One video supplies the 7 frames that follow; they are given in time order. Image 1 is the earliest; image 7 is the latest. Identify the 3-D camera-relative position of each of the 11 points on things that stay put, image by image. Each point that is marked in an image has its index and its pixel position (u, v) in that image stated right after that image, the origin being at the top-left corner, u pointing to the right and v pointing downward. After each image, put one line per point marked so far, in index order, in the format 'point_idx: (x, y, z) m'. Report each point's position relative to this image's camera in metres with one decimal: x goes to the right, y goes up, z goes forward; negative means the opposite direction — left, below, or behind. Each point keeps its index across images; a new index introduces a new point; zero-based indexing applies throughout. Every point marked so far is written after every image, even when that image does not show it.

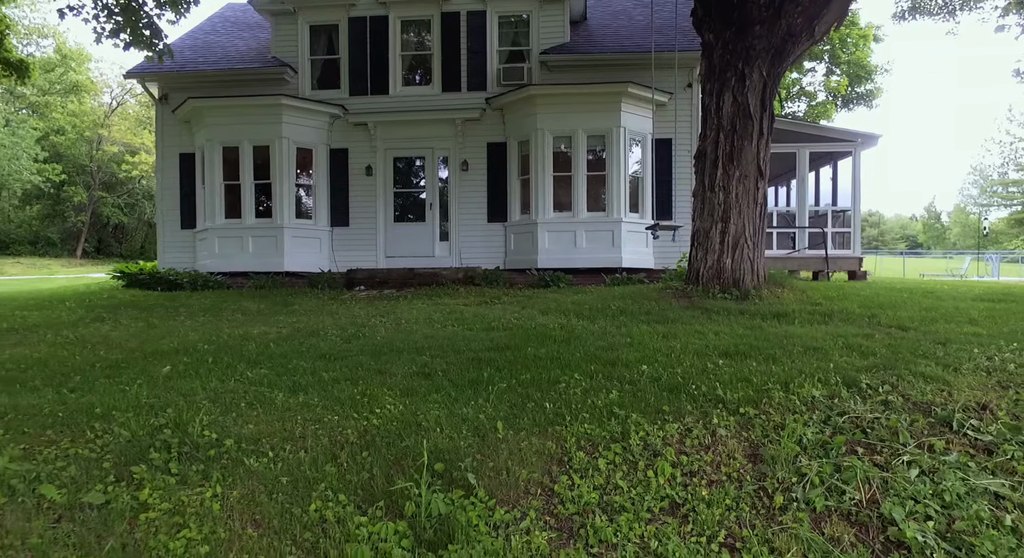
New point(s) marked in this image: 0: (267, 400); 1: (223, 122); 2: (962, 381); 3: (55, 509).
0: (-1.4, -0.7, +3.2) m
1: (-4.8, +2.6, +9.2) m
2: (+2.7, -0.6, +3.3) m
3: (-1.8, -0.9, +2.2) m
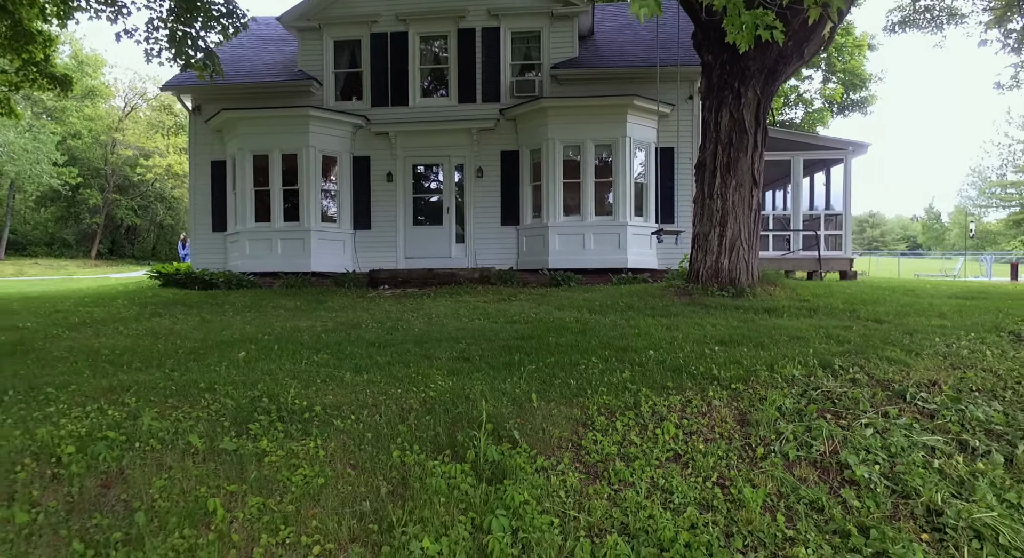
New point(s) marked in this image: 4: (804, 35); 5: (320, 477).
0: (-1.2, -0.7, +3.8) m
1: (-4.6, +2.6, +9.8) m
2: (+2.9, -0.6, +3.9) m
3: (-1.6, -0.9, +2.8) m
4: (+3.3, +2.8, +6.1) m
5: (-0.9, -0.9, +2.7) m
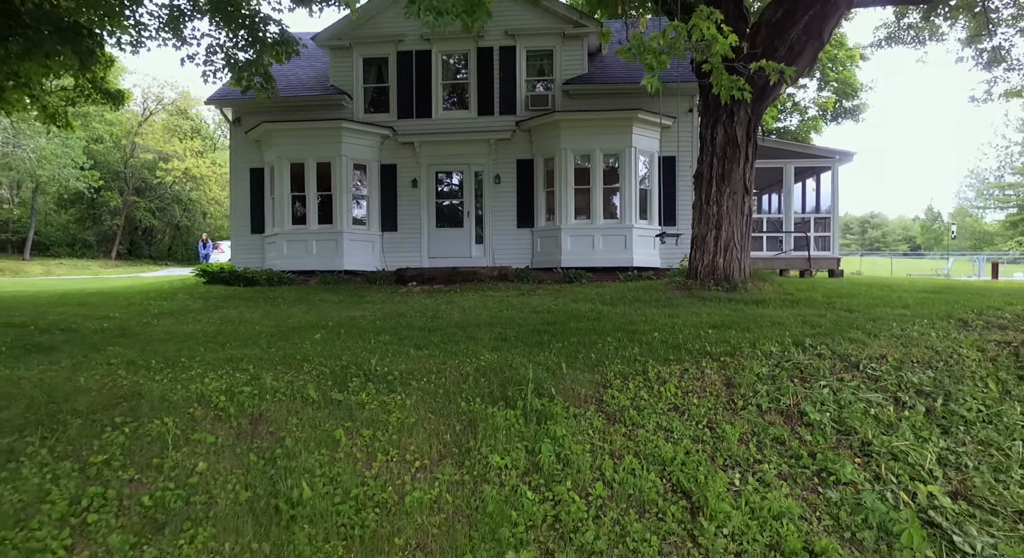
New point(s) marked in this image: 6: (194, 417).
0: (-0.9, -0.6, +4.7) m
1: (-4.3, +2.6, +10.7) m
2: (+3.2, -0.5, +4.8) m
3: (-1.3, -0.8, +3.7) m
4: (+3.5, +2.8, +7.0) m
5: (-0.6, -0.9, +3.6) m
6: (-2.0, -0.9, +3.5) m
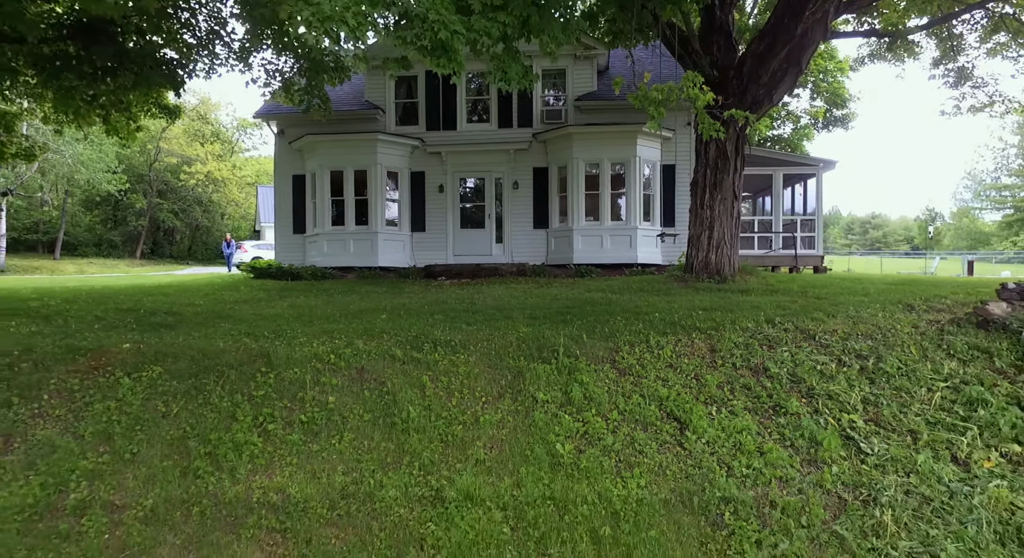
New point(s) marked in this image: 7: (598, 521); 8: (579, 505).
0: (-0.6, -0.5, +6.0) m
1: (-3.9, +2.7, +12.0) m
2: (+3.5, -0.5, +6.1) m
3: (-1.0, -0.7, +5.0) m
4: (+3.9, +2.9, +8.3) m
5: (-0.3, -0.8, +4.8) m
6: (-1.7, -0.8, +4.8) m
7: (+0.5, -1.4, +3.2) m
8: (+0.4, -1.3, +3.4) m
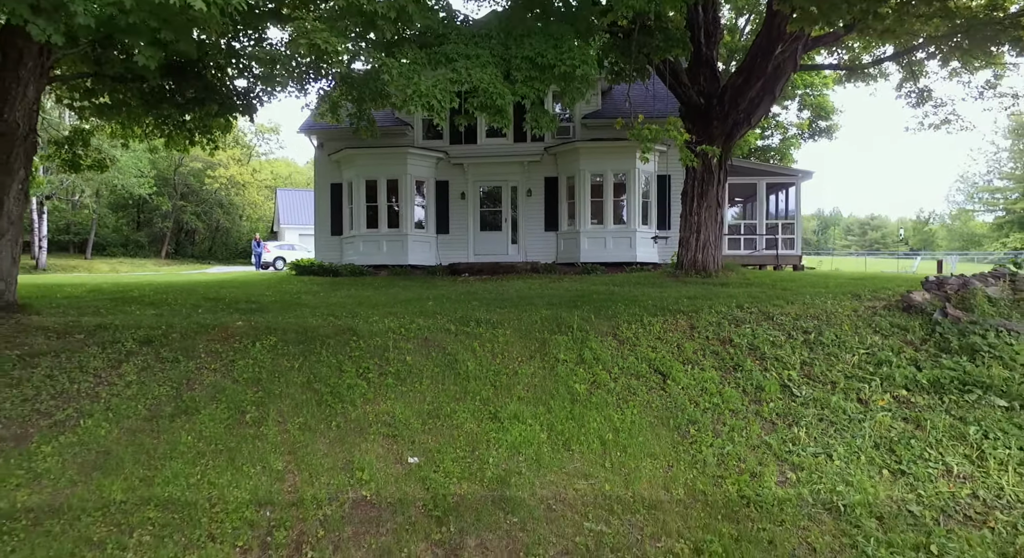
0: (-0.3, -0.4, +7.5) m
1: (-3.6, +2.8, +13.6) m
2: (+3.8, -0.4, +7.6) m
3: (-0.7, -0.6, +6.6) m
4: (+4.2, +3.0, +9.8) m
5: (0.0, -0.7, +6.4) m
6: (-1.4, -0.7, +6.3) m
7: (+0.8, -1.3, +4.8) m
8: (+0.7, -1.3, +4.9) m
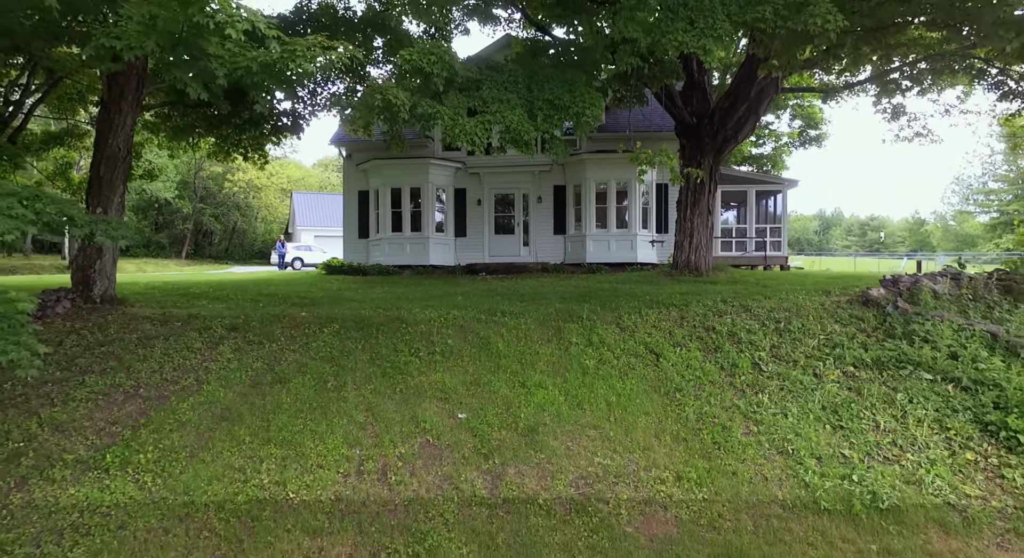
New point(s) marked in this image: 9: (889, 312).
0: (0.0, -0.4, +8.9) m
1: (-3.2, +2.8, +14.9) m
2: (+4.1, -0.3, +8.9) m
3: (-0.4, -0.6, +7.9) m
4: (+4.5, +3.0, +11.1) m
5: (+0.3, -0.7, +7.7) m
6: (-1.1, -0.6, +7.7) m
7: (+1.1, -1.3, +6.1) m
8: (+1.0, -1.2, +6.3) m
9: (+5.5, -0.5, +8.1) m
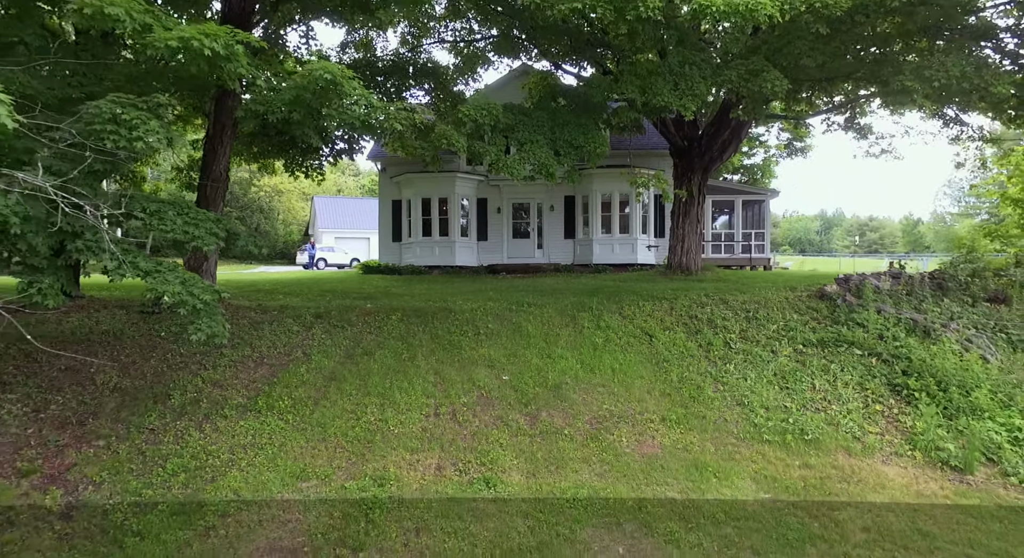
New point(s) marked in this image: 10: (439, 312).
0: (+0.4, -0.4, +10.9) m
1: (-2.8, +2.9, +17.0) m
2: (+4.5, -0.3, +10.9) m
3: (0.0, -0.6, +9.9) m
4: (+5.0, +3.0, +13.1) m
5: (+0.7, -0.6, +9.8) m
6: (-0.7, -0.6, +9.7) m
7: (+1.5, -1.3, +8.2) m
8: (+1.4, -1.2, +8.3) m
9: (+5.9, -0.4, +10.1) m
10: (-1.3, -0.6, +9.8) m
